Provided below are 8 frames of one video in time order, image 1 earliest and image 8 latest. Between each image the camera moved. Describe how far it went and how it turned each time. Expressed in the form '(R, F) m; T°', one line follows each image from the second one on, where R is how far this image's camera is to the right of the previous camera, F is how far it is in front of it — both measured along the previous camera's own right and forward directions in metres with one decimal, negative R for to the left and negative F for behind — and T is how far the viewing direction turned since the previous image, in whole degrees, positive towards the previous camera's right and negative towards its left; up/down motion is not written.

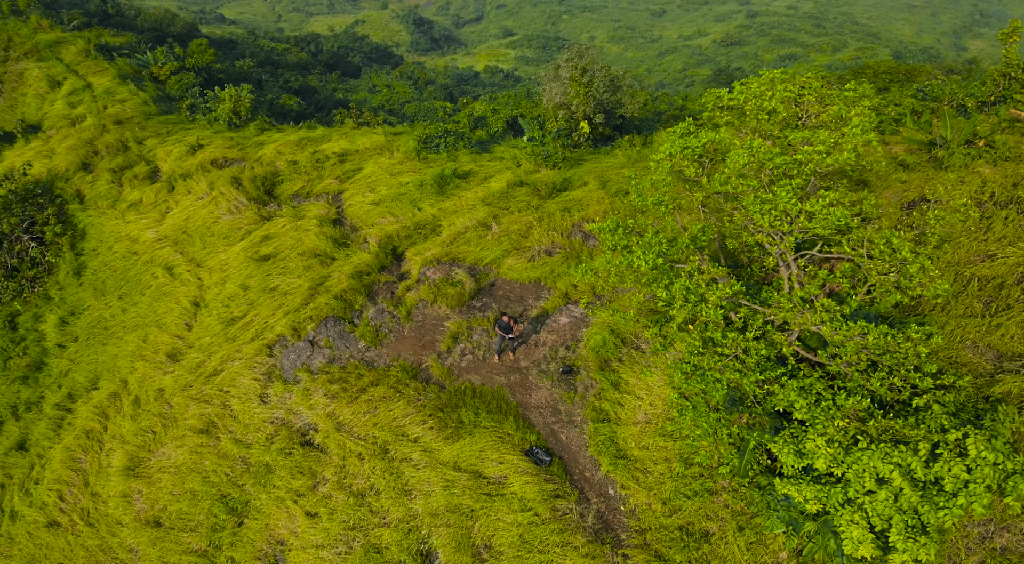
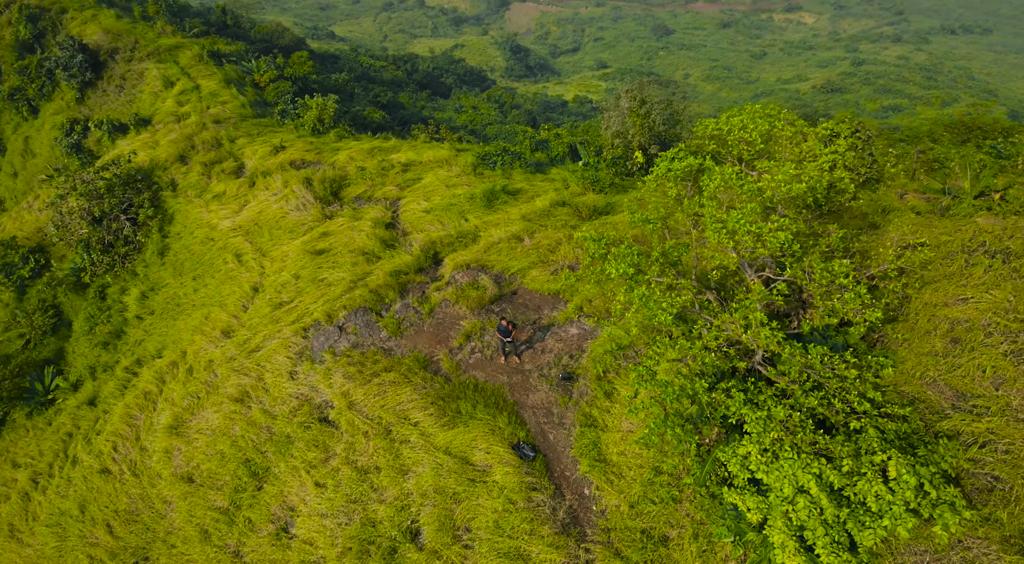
(+0.9, -0.5) m; -6°
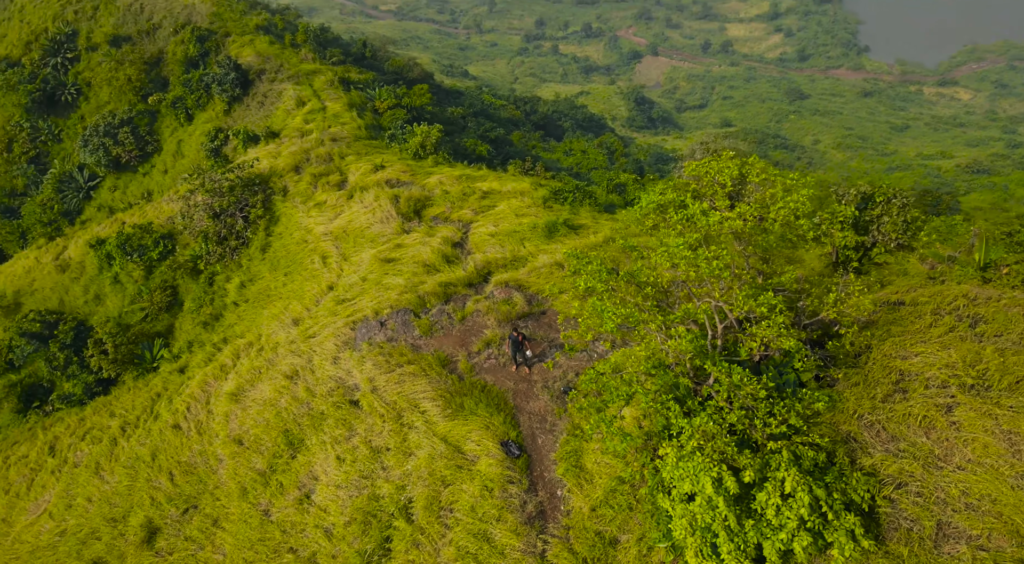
(+1.3, -0.8) m; -9°
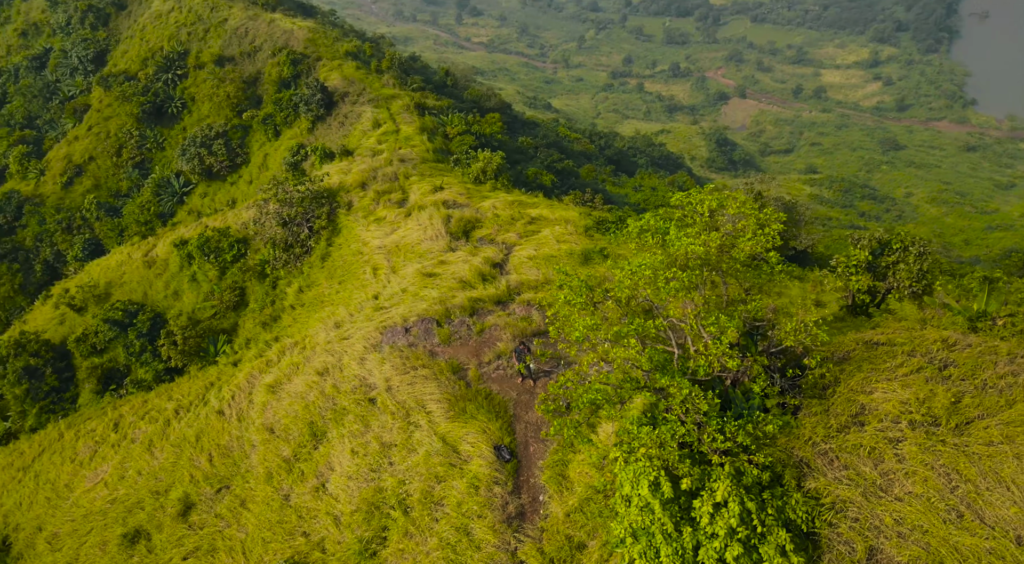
(+0.9, -0.5) m; -6°
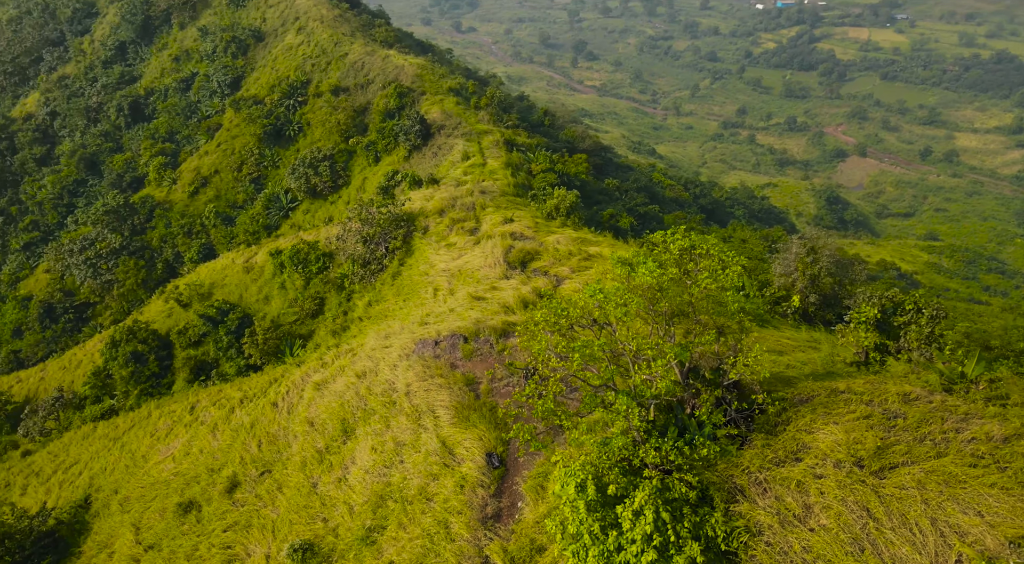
(+1.3, -0.7) m; -8°
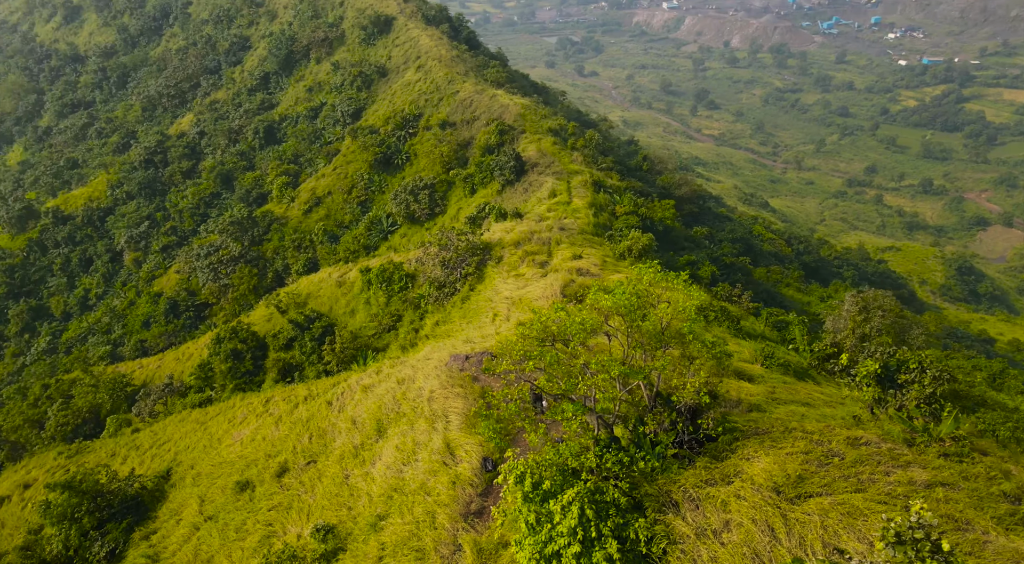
(+1.5, -0.8) m; -9°
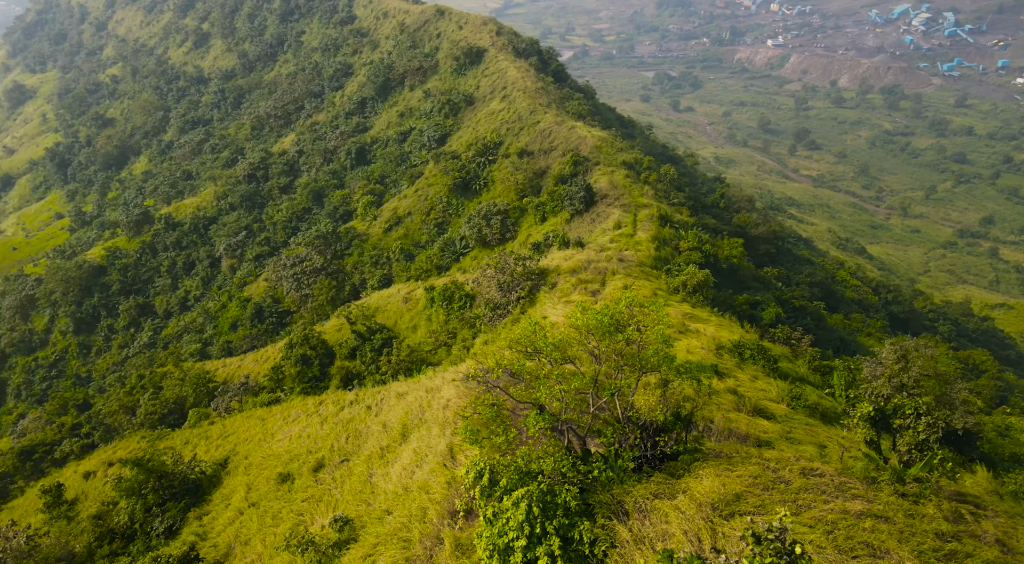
(+1.3, -0.6) m; -7°
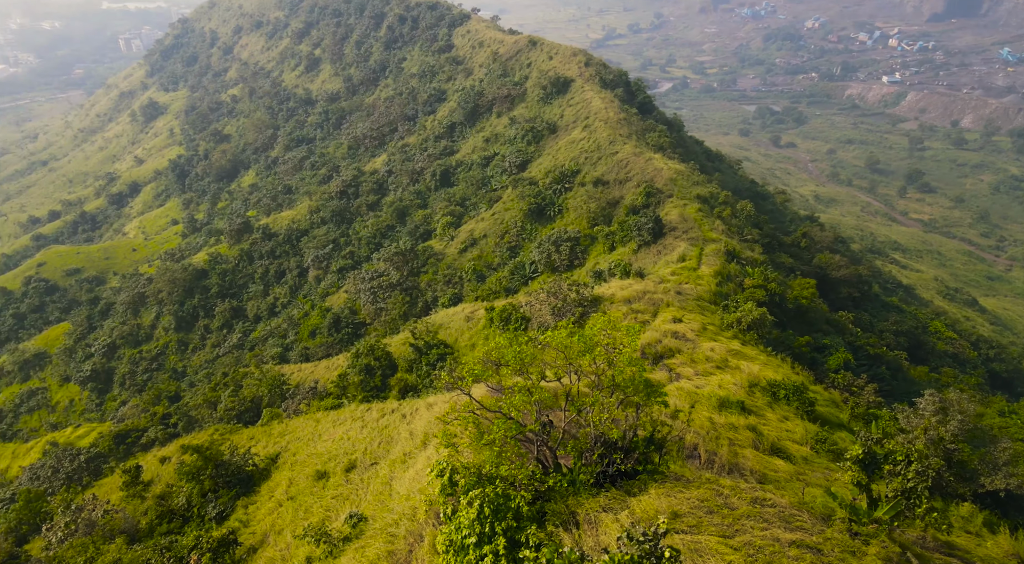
(+1.4, -0.5) m; -7°
